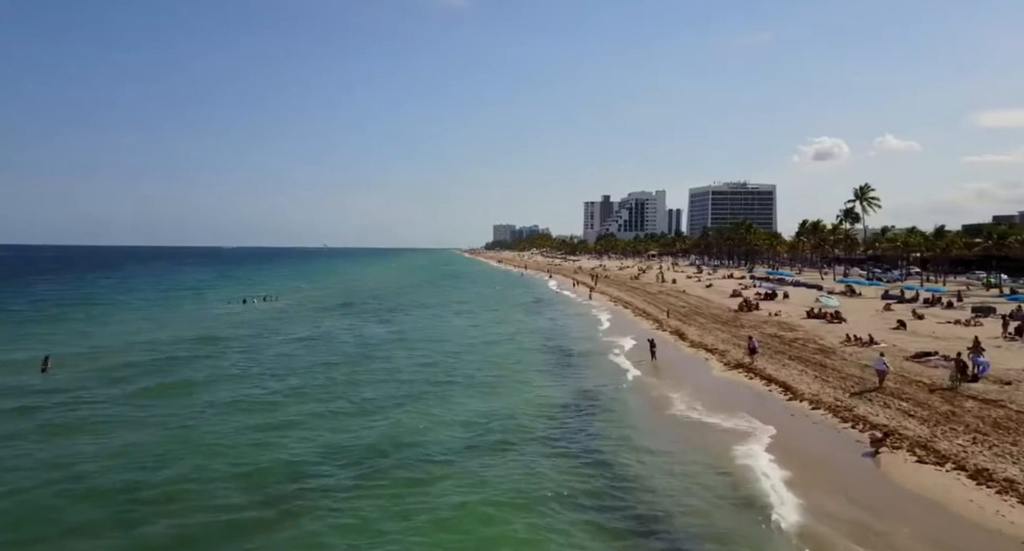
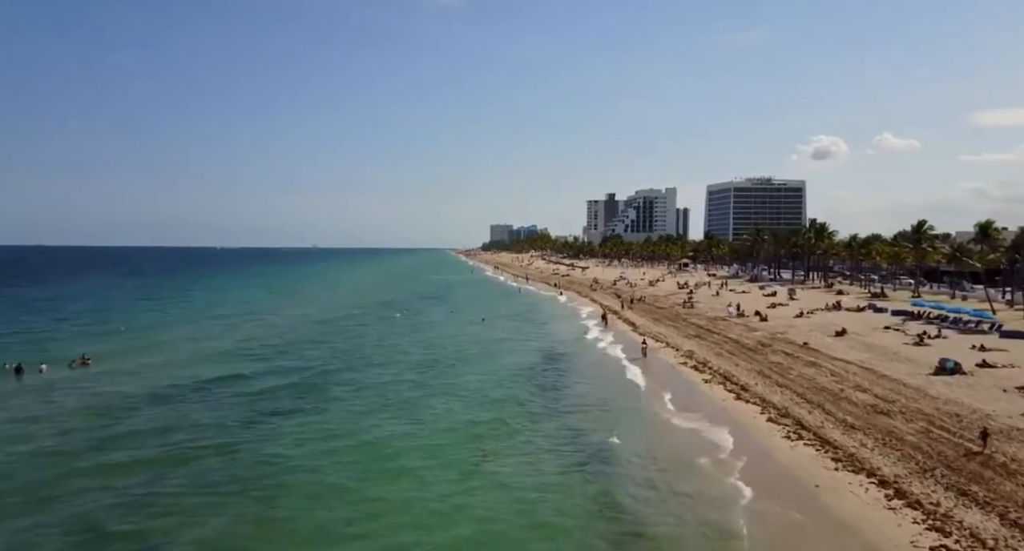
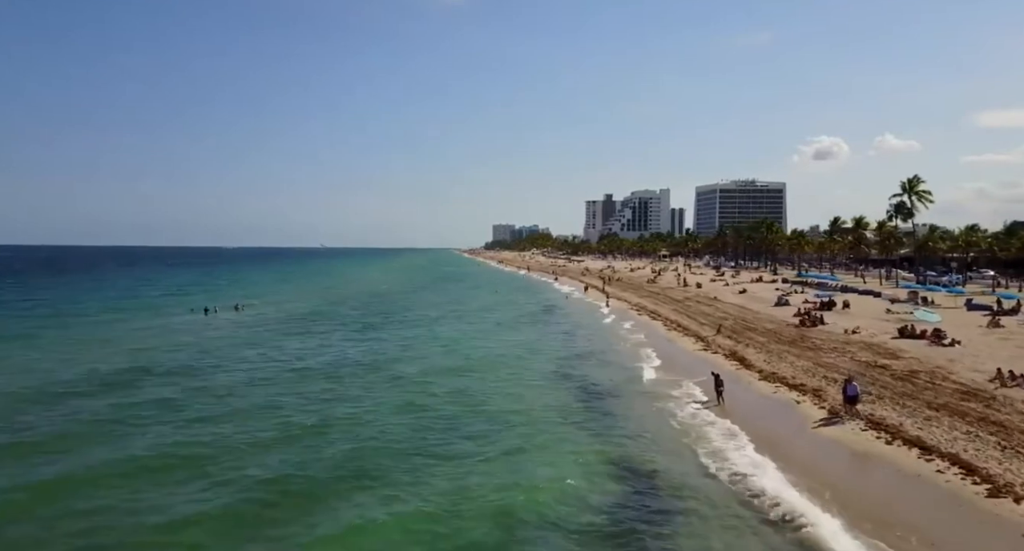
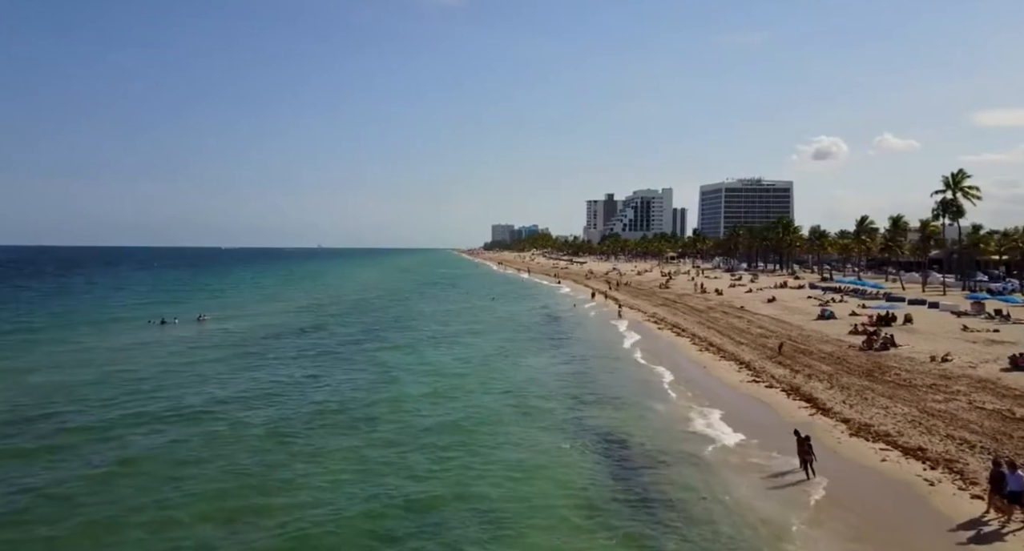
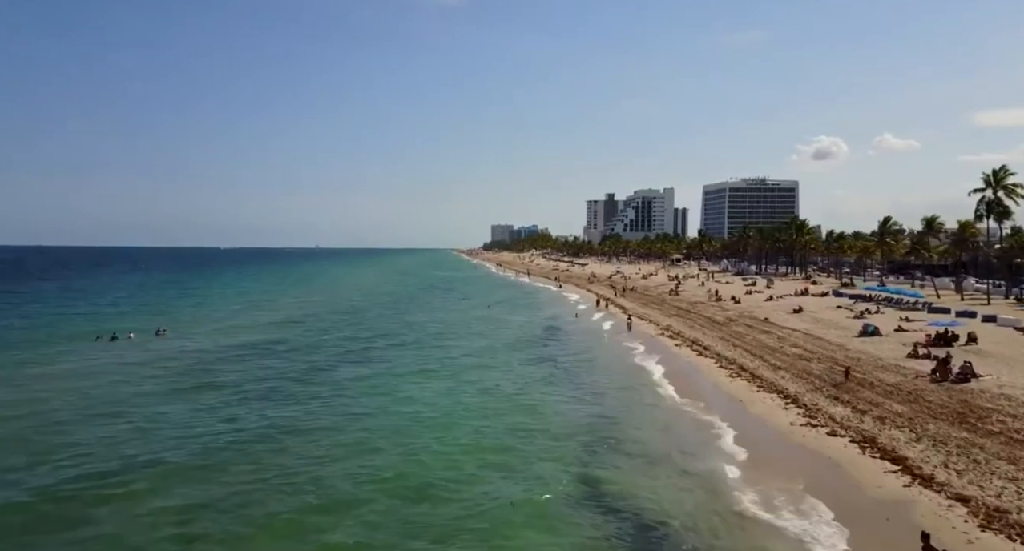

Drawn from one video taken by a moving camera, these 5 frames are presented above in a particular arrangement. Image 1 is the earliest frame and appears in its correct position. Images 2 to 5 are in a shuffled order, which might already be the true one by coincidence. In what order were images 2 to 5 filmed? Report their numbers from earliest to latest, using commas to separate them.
3, 4, 5, 2
